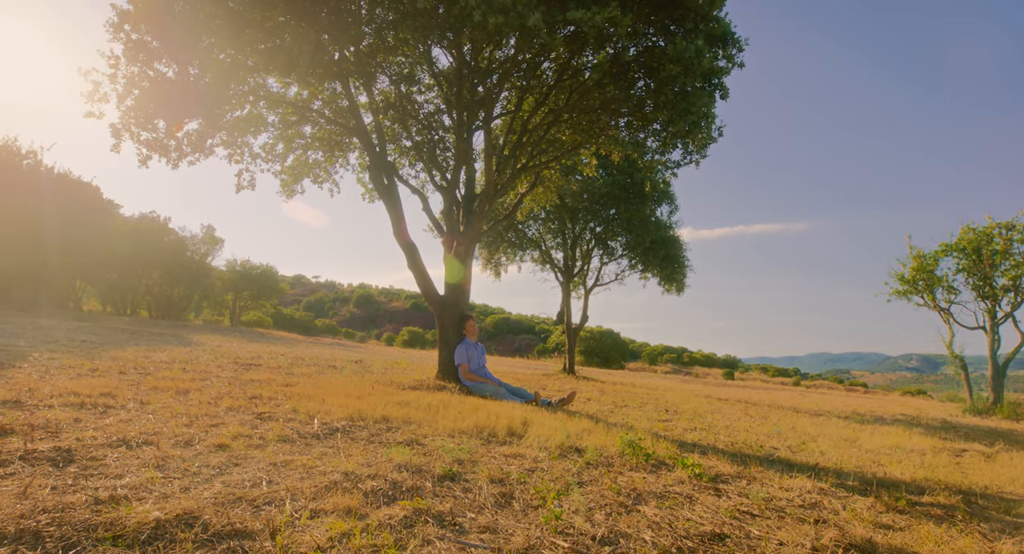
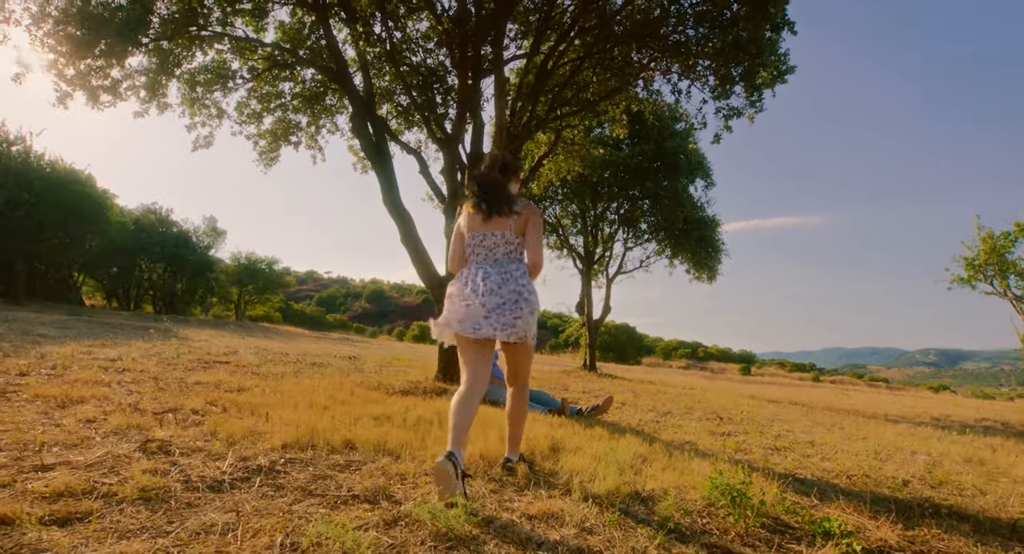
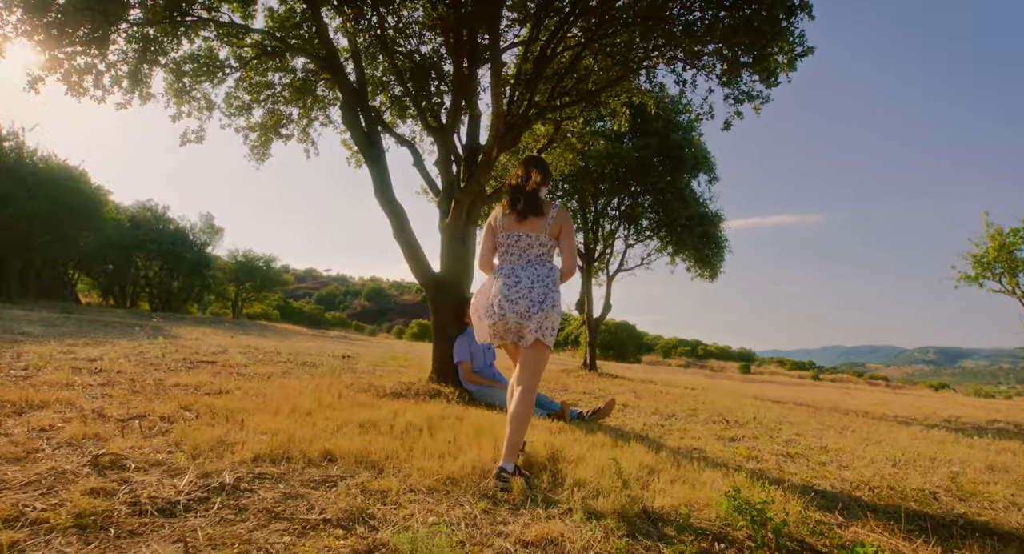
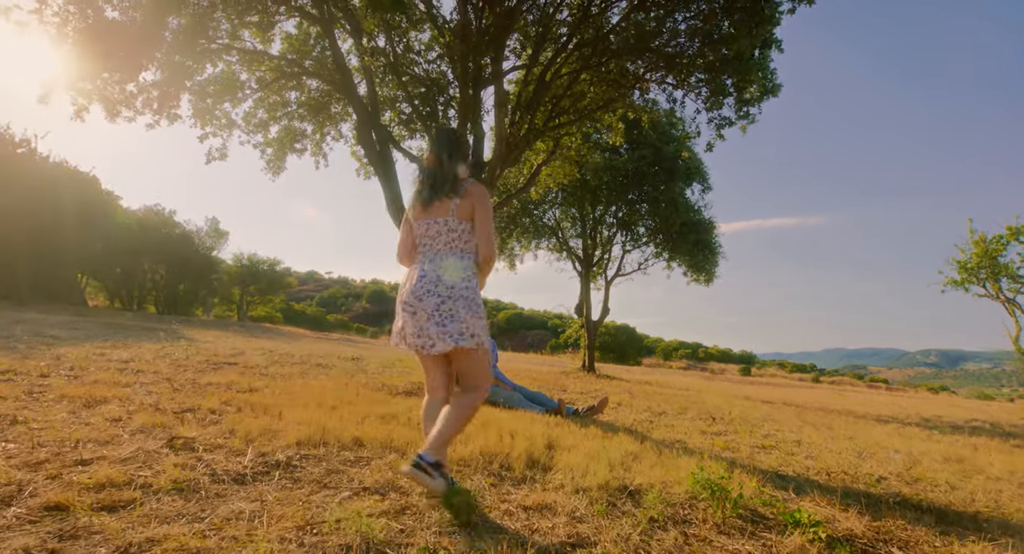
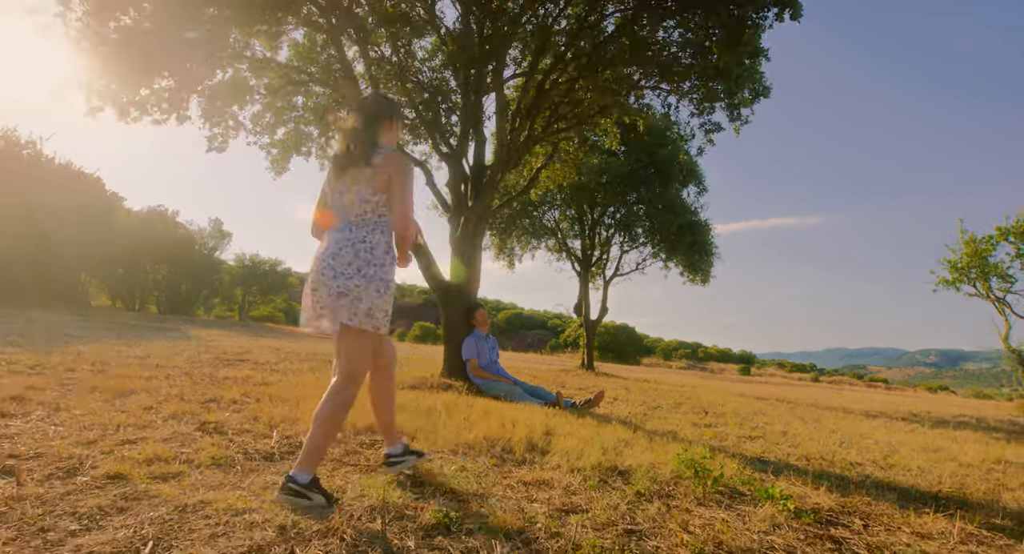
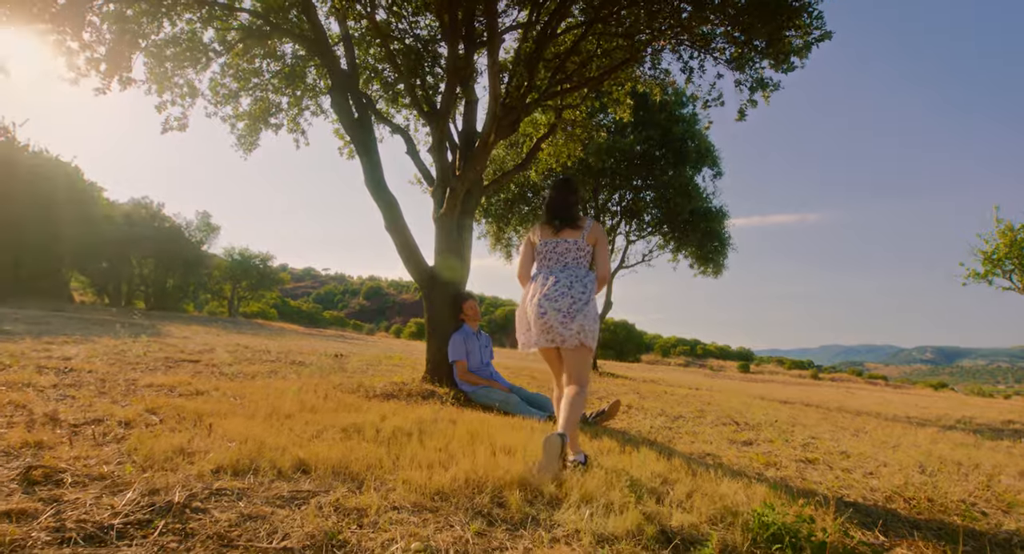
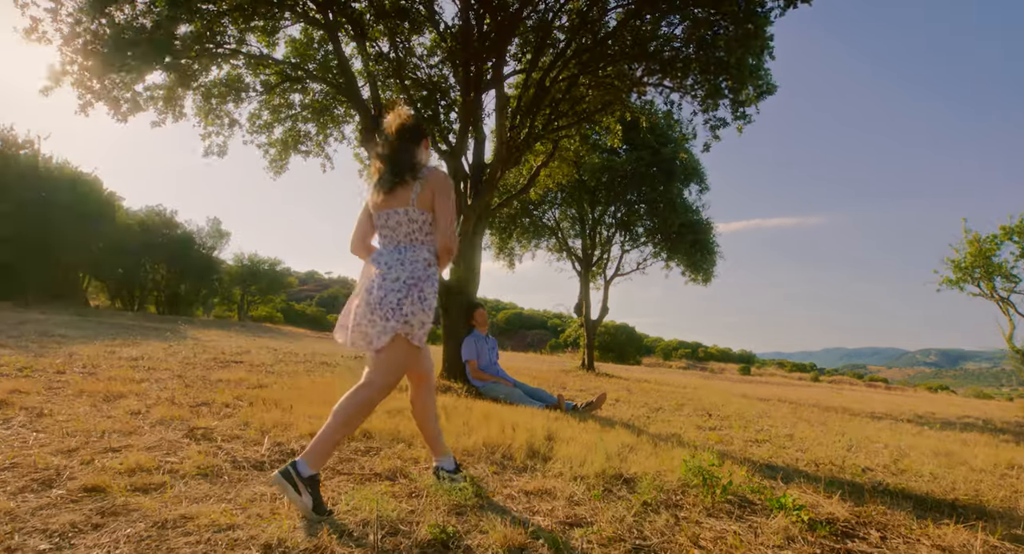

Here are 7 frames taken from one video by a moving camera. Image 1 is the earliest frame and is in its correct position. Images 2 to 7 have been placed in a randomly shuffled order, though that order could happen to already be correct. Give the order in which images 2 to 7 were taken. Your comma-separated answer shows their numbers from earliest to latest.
5, 7, 4, 2, 3, 6
